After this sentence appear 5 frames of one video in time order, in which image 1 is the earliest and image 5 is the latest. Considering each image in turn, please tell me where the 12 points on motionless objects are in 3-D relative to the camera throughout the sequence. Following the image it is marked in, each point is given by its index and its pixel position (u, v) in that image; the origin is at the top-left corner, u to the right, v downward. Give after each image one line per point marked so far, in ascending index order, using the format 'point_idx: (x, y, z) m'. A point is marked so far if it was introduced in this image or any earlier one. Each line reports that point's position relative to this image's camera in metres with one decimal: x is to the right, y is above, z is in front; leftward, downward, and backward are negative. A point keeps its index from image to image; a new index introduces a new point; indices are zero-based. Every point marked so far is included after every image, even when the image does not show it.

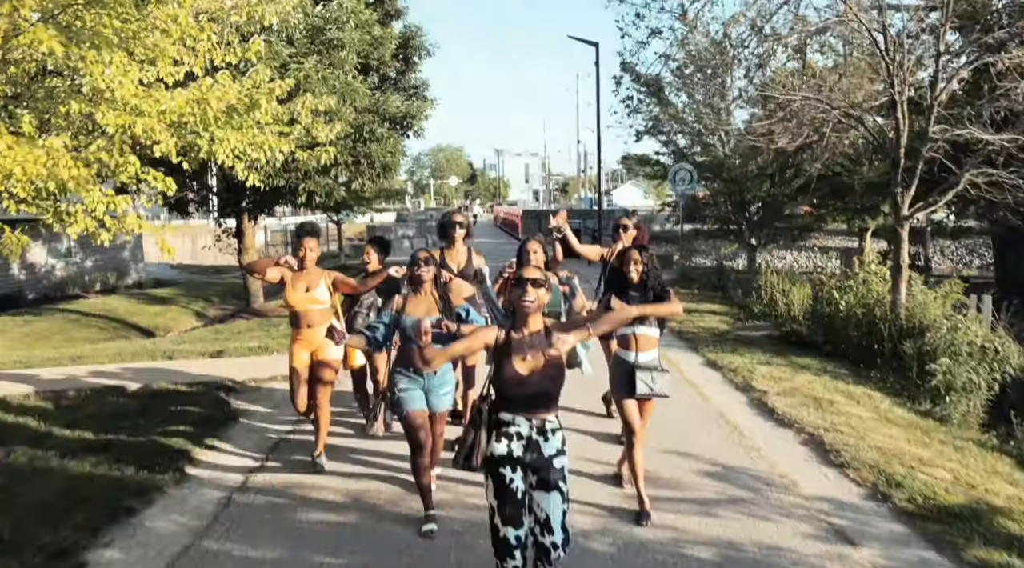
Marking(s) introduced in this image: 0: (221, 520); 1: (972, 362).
0: (-1.8, -1.5, +5.1) m
1: (+4.5, -0.8, +7.9) m
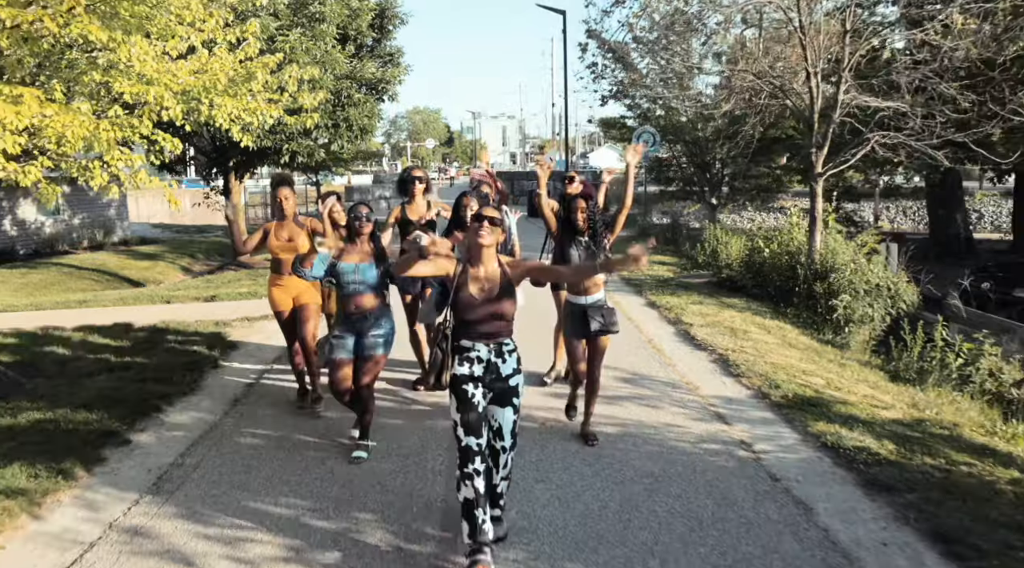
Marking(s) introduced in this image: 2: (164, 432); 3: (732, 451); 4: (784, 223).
0: (-2.2, -1.0, +6.3) m
1: (+4.1, -0.2, +9.2) m
2: (-2.5, -1.1, +5.8) m
3: (+1.4, -1.1, +5.1) m
4: (+4.1, +0.9, +12.5) m
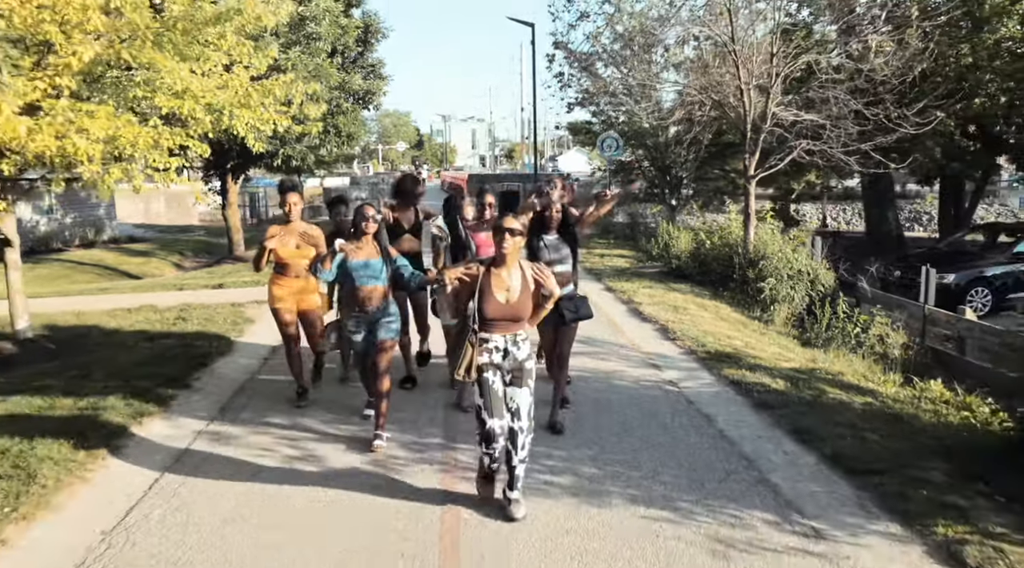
0: (-2.4, -0.8, +7.7) m
1: (+3.7, 0.0, +10.9) m
2: (-2.7, -0.9, +7.3) m
3: (+1.2, -0.9, +6.7) m
4: (+3.7, +1.1, +14.2) m
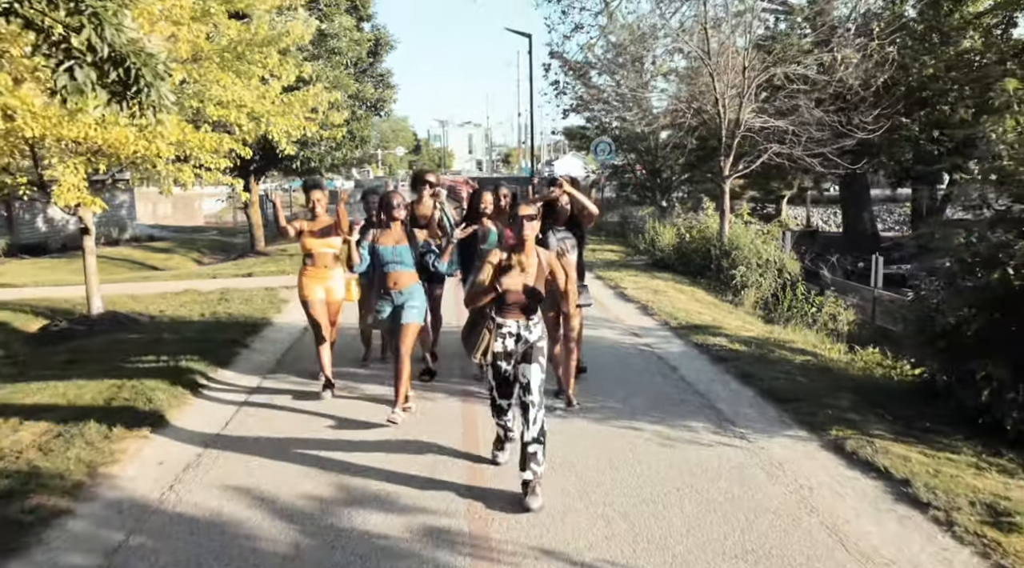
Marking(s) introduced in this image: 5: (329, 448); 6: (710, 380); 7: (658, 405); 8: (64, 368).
0: (-2.3, -0.6, +9.1) m
1: (+3.8, +0.2, +12.3) m
2: (-2.6, -0.7, +8.7) m
3: (+1.3, -0.6, +8.1) m
4: (+3.7, +1.3, +15.6) m
5: (-1.2, -1.1, +5.2) m
6: (+1.7, -0.8, +6.9) m
7: (+1.1, -0.9, +6.2) m
8: (-4.3, -0.8, +7.8) m
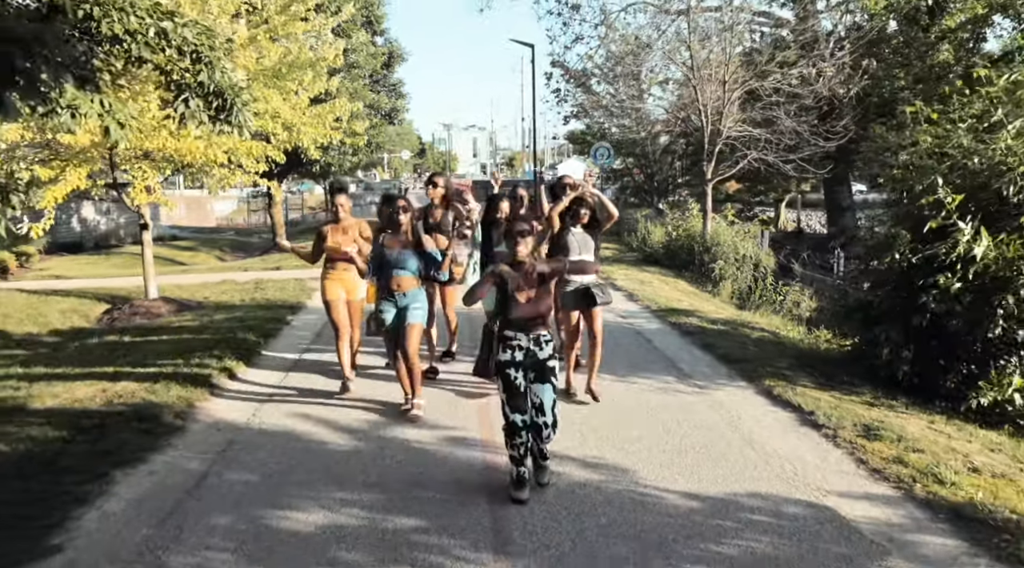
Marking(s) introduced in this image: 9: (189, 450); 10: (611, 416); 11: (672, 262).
0: (-2.3, -0.5, +10.6) m
1: (+3.8, +0.3, +13.7) m
2: (-2.6, -0.5, +10.1) m
3: (+1.3, -0.5, +9.5) m
4: (+3.8, +1.4, +17.0) m
5: (-1.2, -0.9, +6.6) m
6: (+1.7, -0.7, +8.3) m
7: (+1.1, -0.8, +7.6) m
8: (-4.3, -0.7, +9.3) m
9: (-2.0, -1.0, +5.1) m
10: (+0.7, -0.9, +5.9) m
11: (+3.1, +0.4, +15.8) m
